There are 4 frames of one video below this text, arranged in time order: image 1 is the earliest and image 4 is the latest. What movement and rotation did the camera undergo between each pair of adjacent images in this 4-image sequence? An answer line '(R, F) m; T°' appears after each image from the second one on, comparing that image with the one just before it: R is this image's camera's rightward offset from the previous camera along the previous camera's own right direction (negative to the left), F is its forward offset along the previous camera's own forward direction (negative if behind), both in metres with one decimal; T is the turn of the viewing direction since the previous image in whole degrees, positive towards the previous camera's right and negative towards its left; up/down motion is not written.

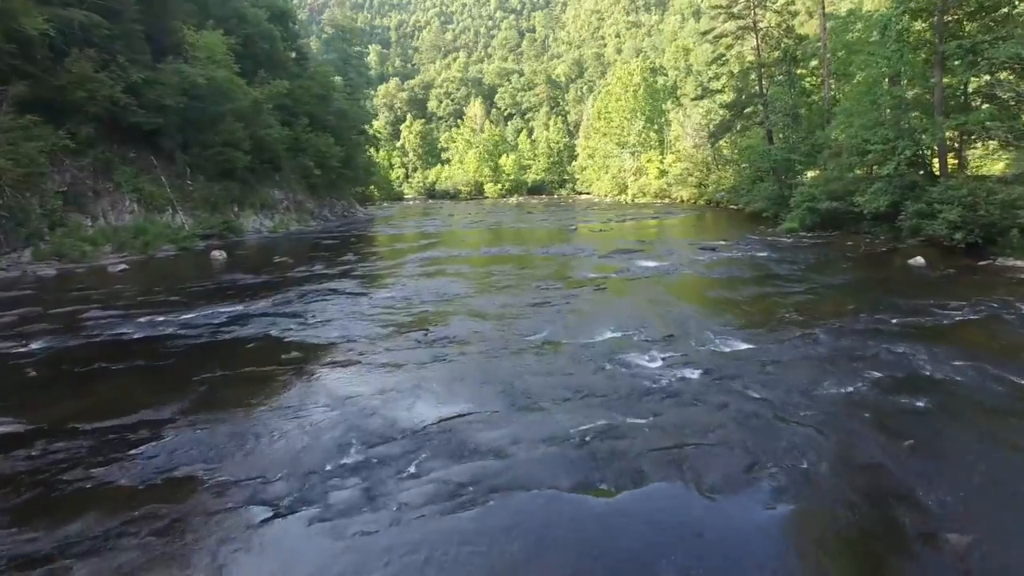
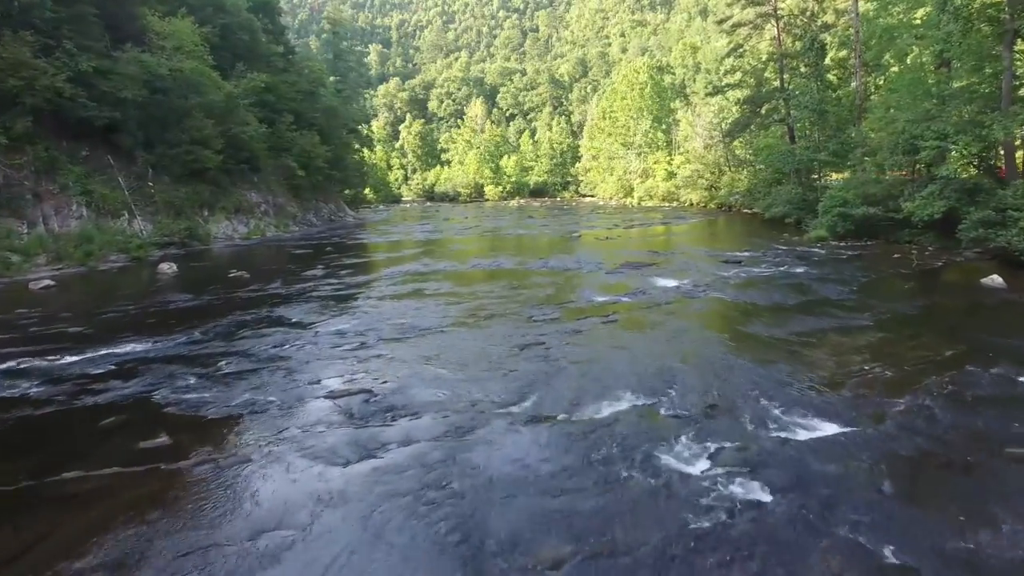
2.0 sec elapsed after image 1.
(+0.2, +2.9) m; 0°
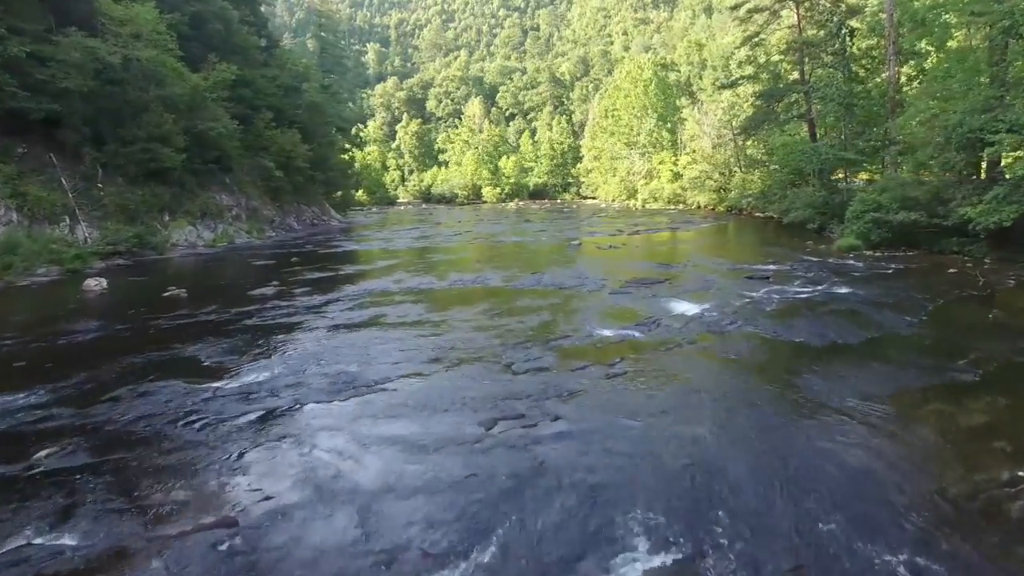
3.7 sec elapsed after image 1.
(+0.2, +2.9) m; 0°
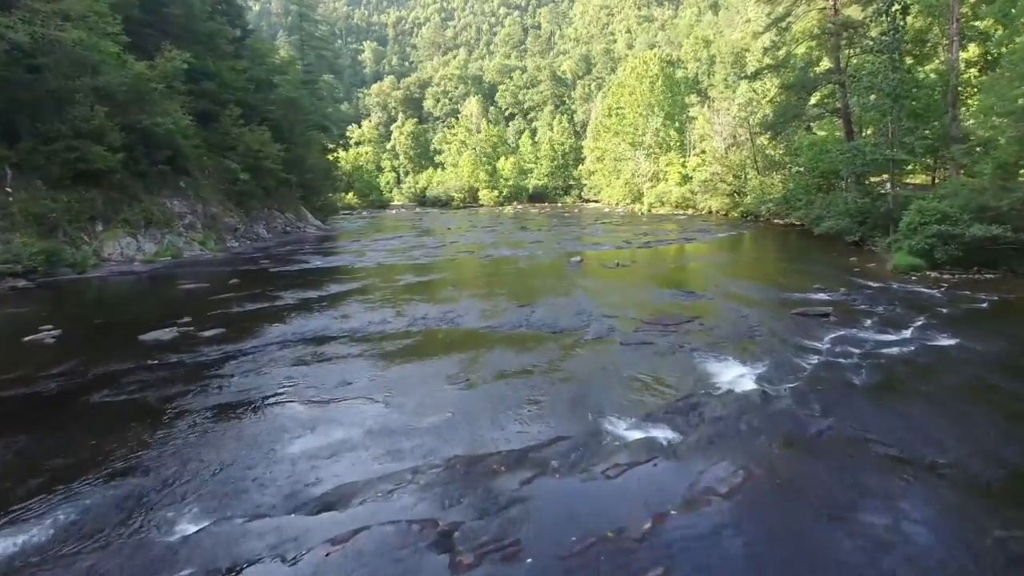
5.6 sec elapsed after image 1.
(+0.2, +3.9) m; 0°
